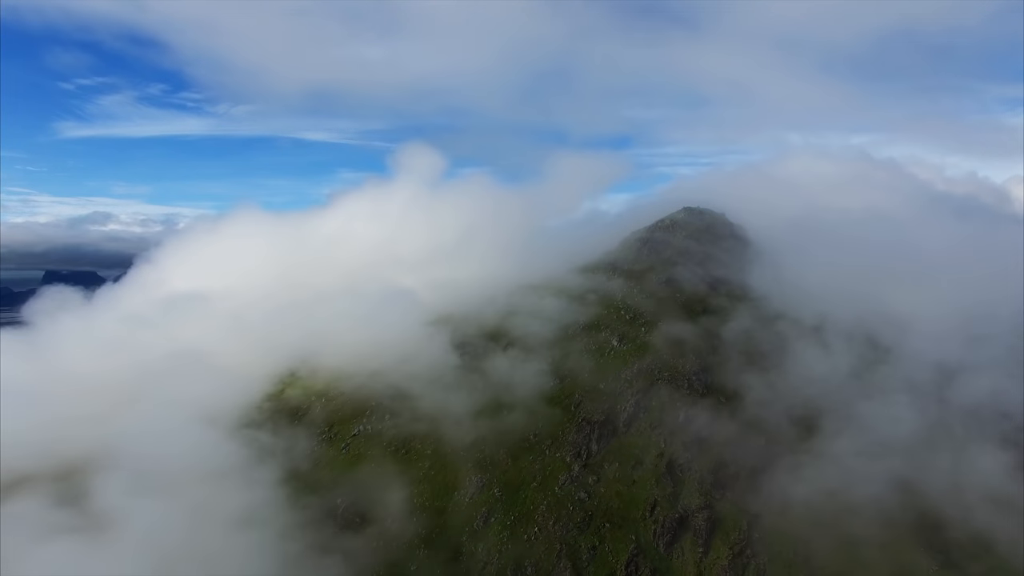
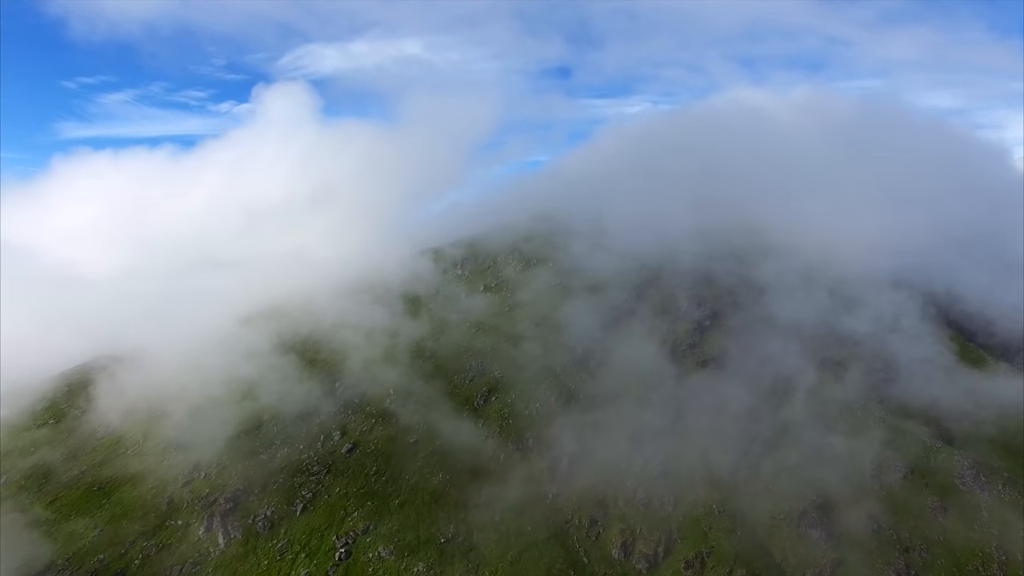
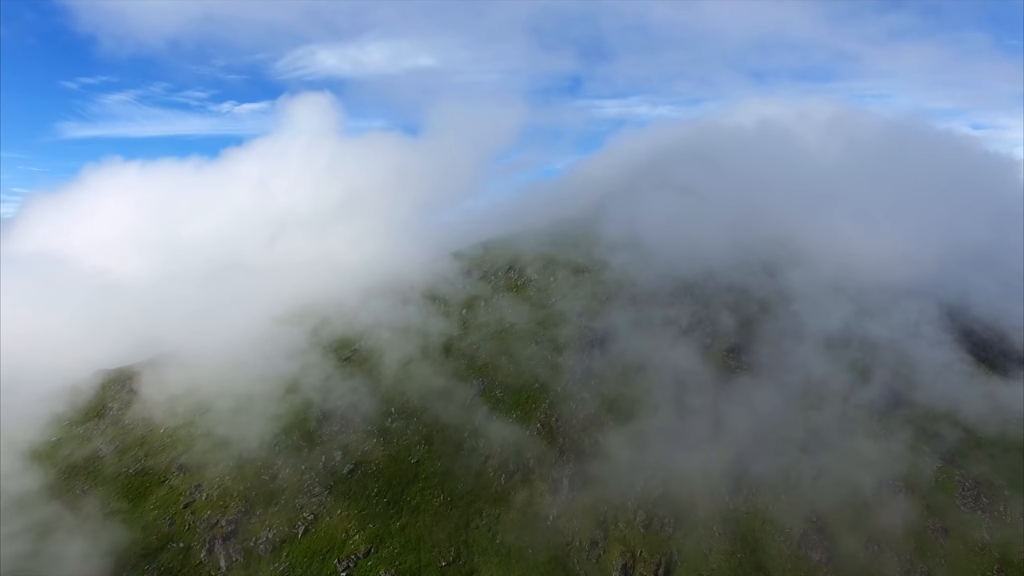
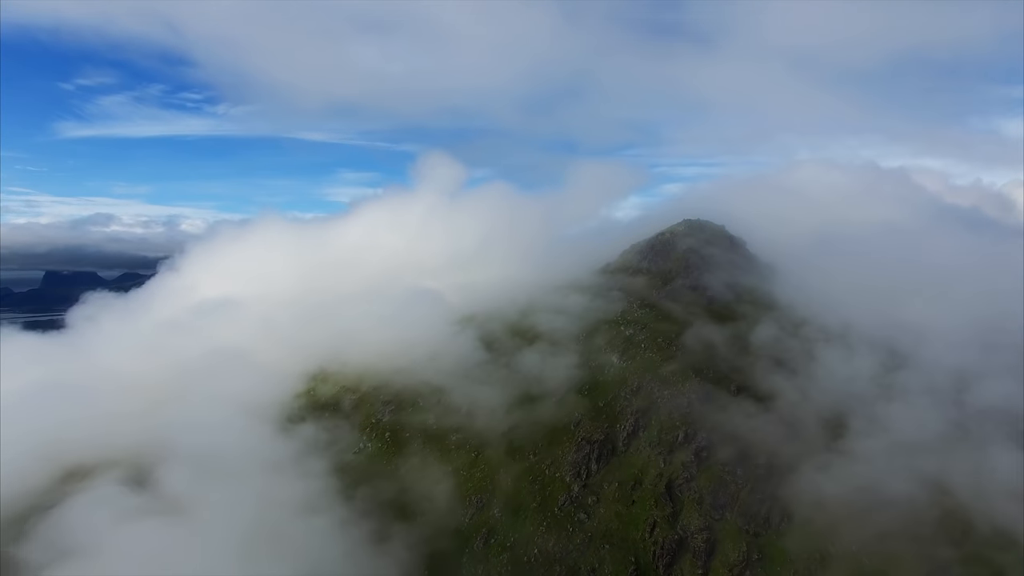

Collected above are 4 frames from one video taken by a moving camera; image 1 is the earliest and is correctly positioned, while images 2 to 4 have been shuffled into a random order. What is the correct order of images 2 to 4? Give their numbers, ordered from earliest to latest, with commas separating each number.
4, 2, 3
